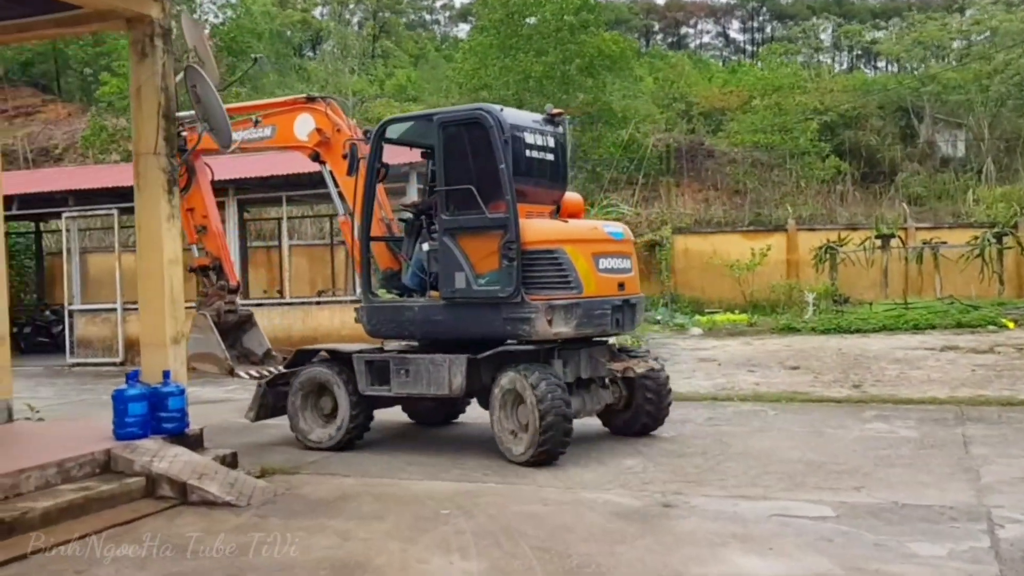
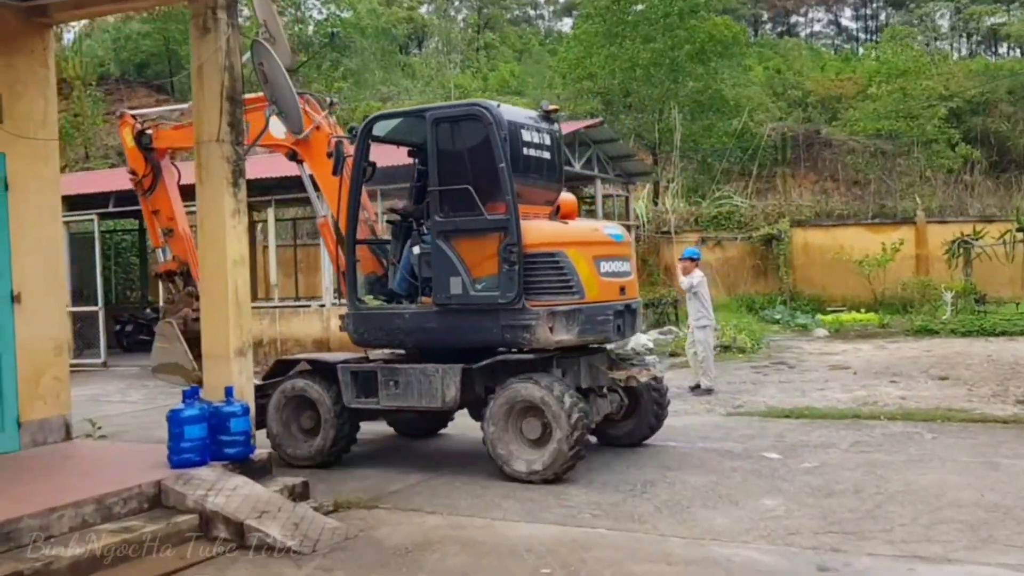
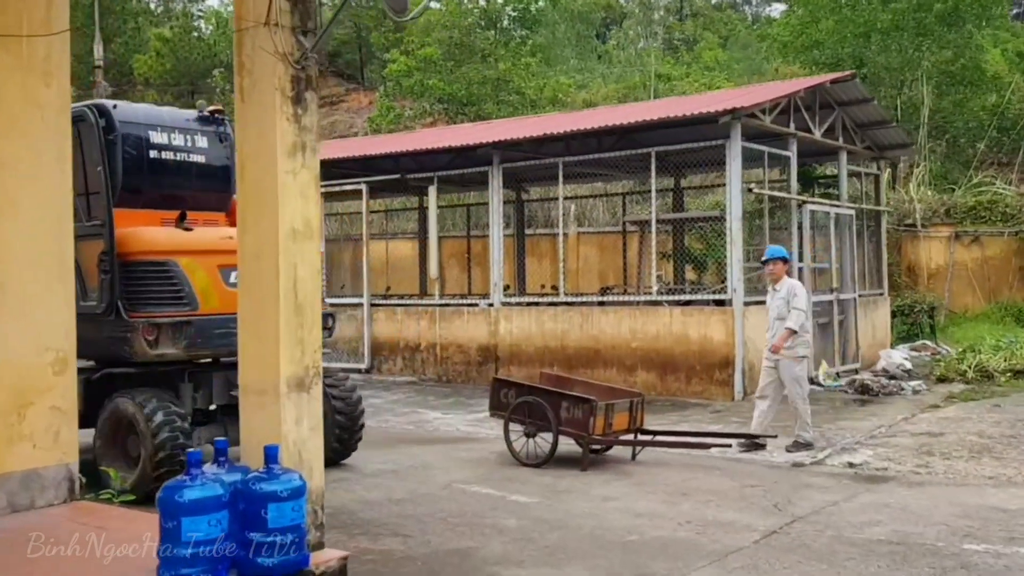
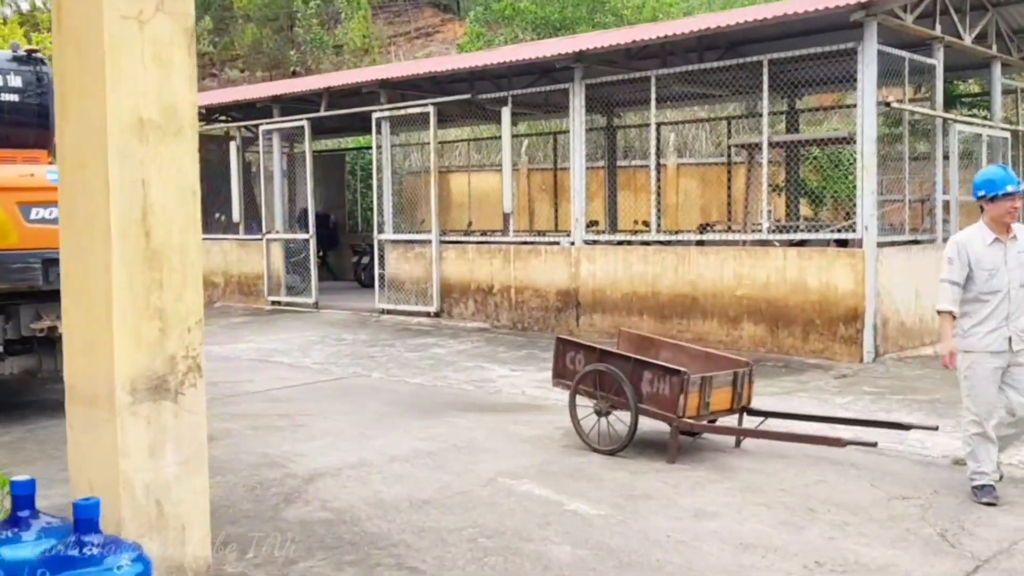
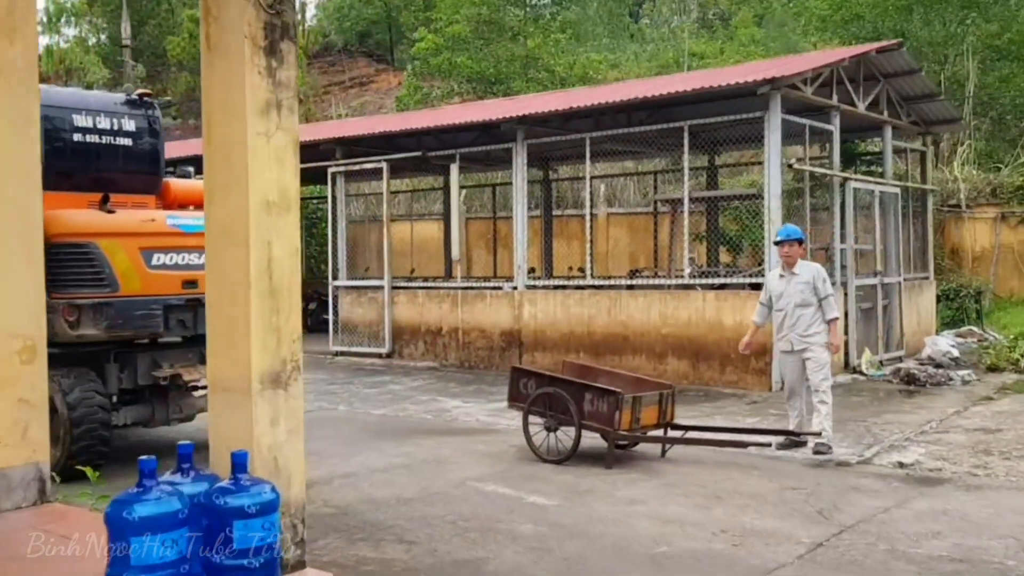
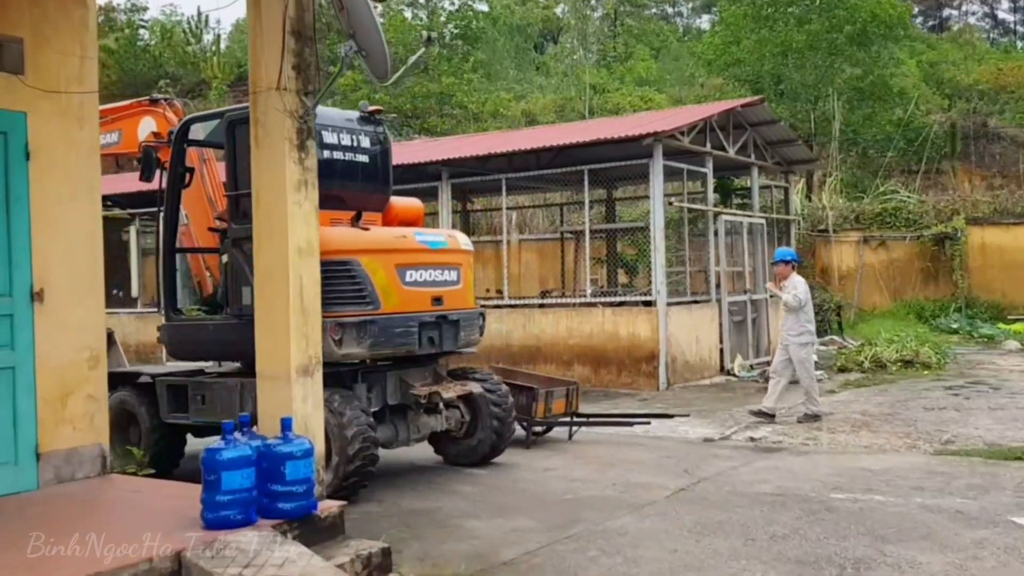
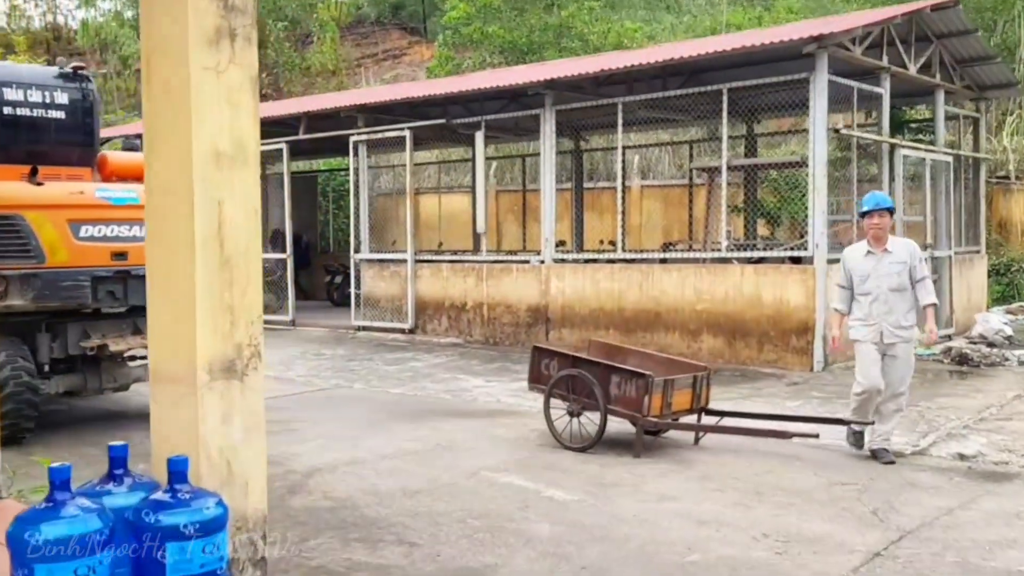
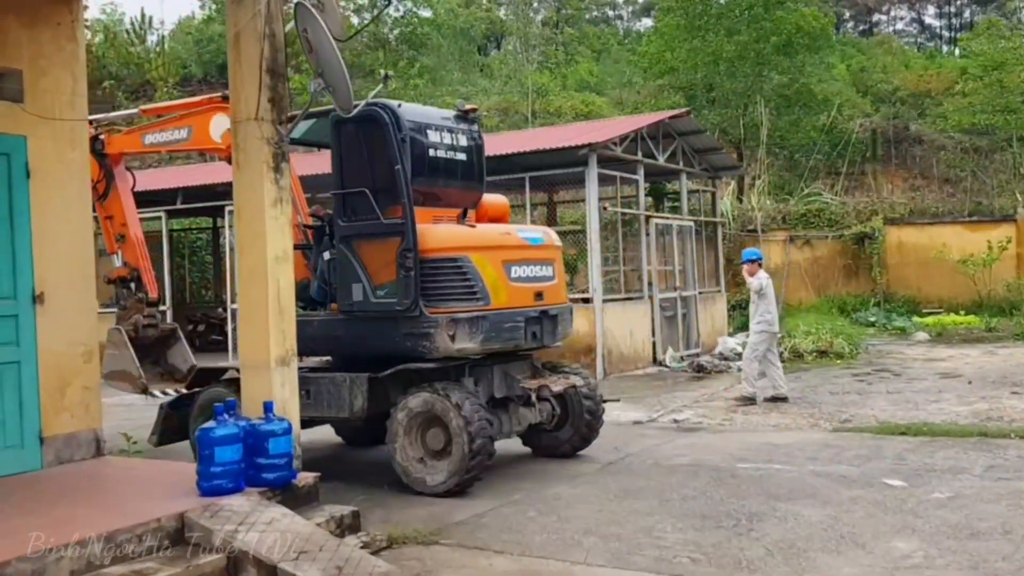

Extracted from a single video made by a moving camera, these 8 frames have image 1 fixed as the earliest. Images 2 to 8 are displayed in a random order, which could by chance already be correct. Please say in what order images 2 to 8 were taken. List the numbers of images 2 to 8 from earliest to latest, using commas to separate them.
2, 8, 6, 3, 5, 7, 4
